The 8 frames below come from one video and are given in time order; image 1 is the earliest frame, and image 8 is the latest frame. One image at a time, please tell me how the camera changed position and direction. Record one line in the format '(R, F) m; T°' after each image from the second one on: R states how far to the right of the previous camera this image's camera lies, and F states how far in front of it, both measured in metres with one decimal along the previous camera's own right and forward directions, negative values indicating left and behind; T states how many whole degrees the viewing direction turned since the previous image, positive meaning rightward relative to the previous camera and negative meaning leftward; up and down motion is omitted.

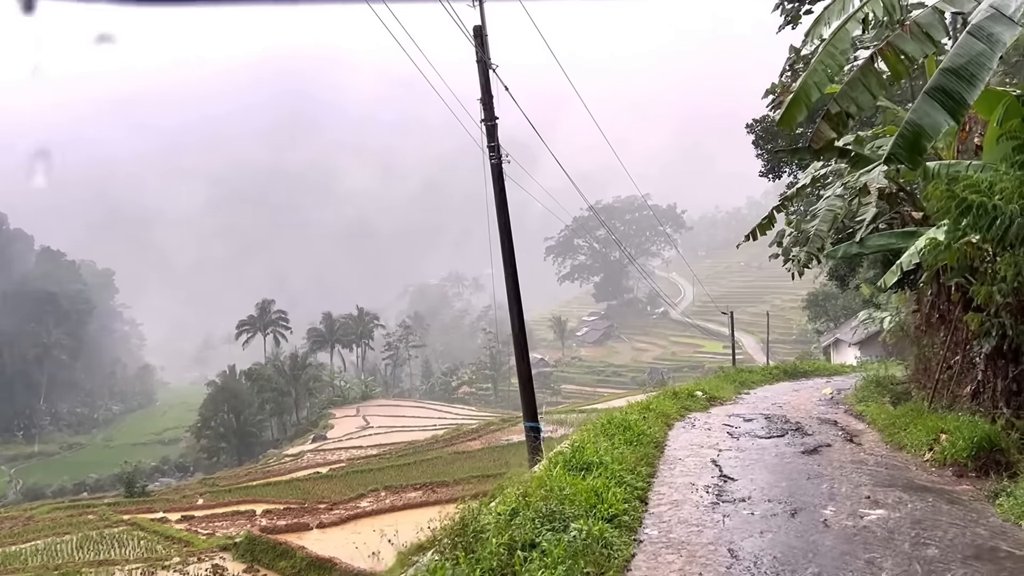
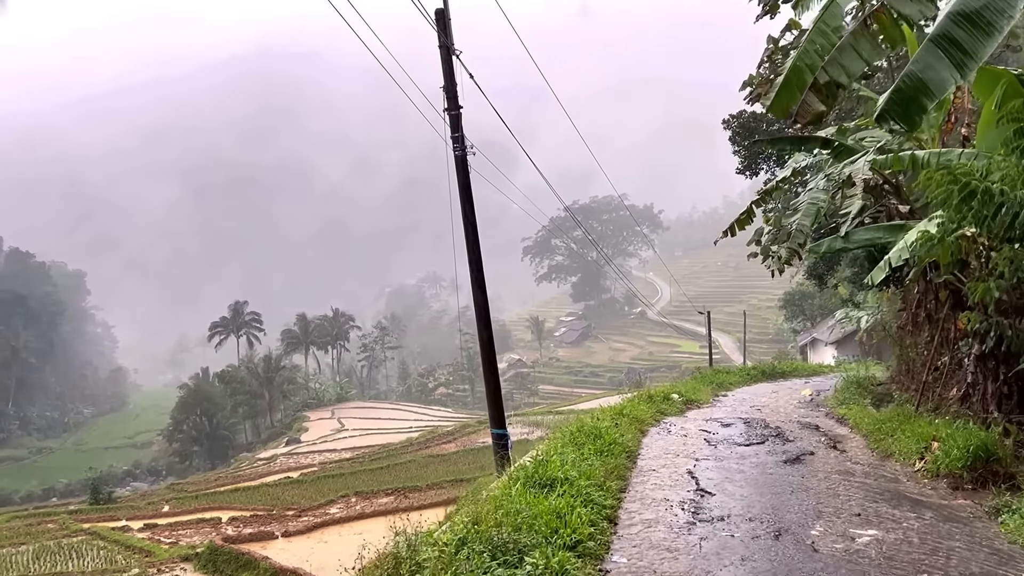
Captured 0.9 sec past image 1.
(+0.1, +0.4) m; +1°
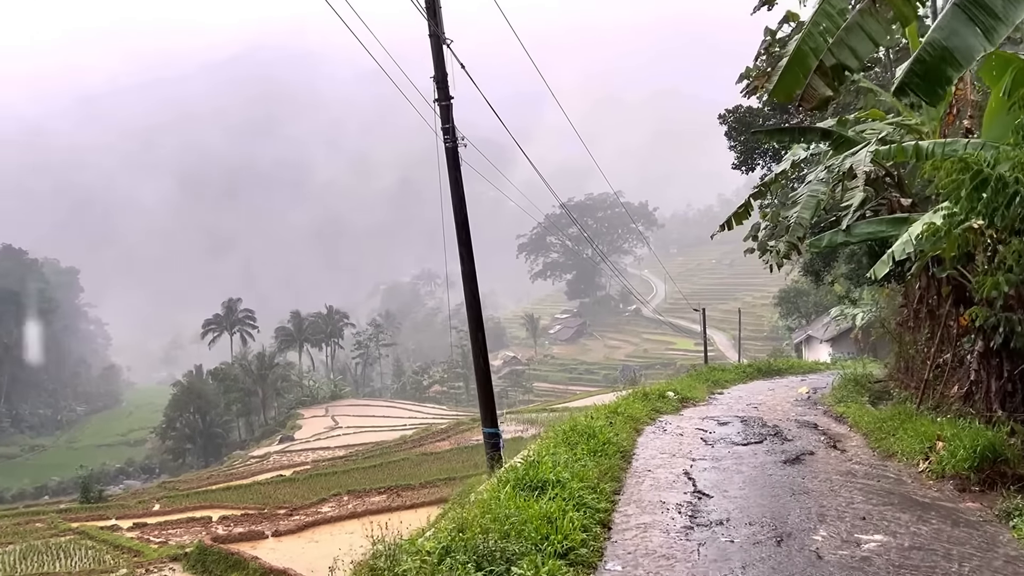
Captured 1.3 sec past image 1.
(0.0, +0.2) m; 0°
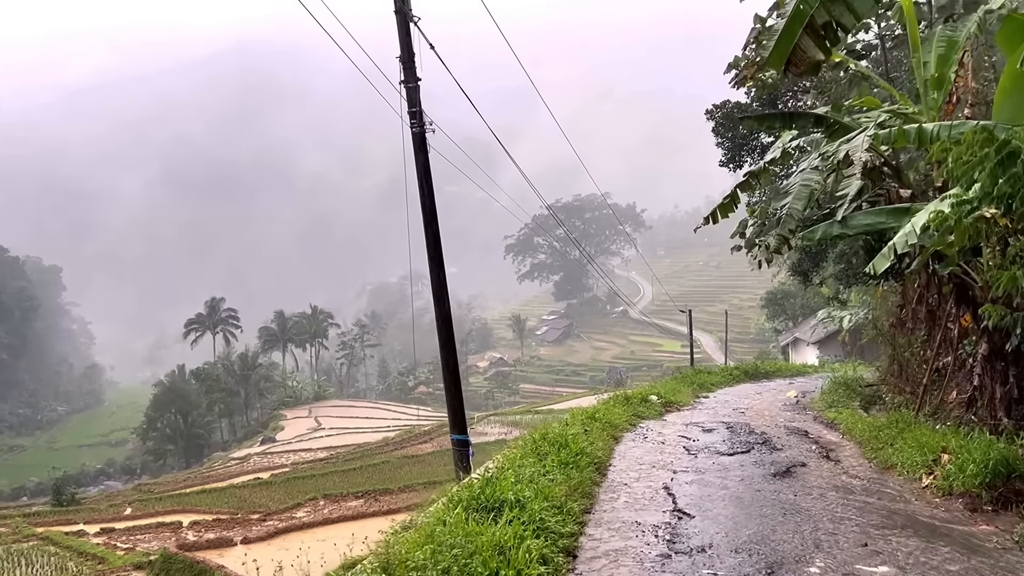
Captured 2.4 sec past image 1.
(+0.1, +0.5) m; +1°
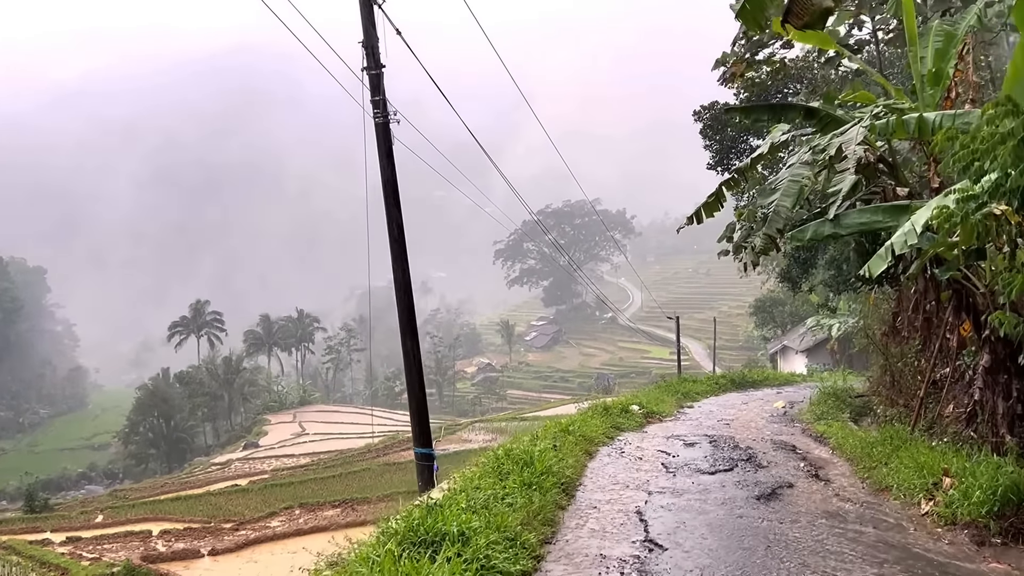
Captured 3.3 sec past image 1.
(+0.1, +0.5) m; +1°
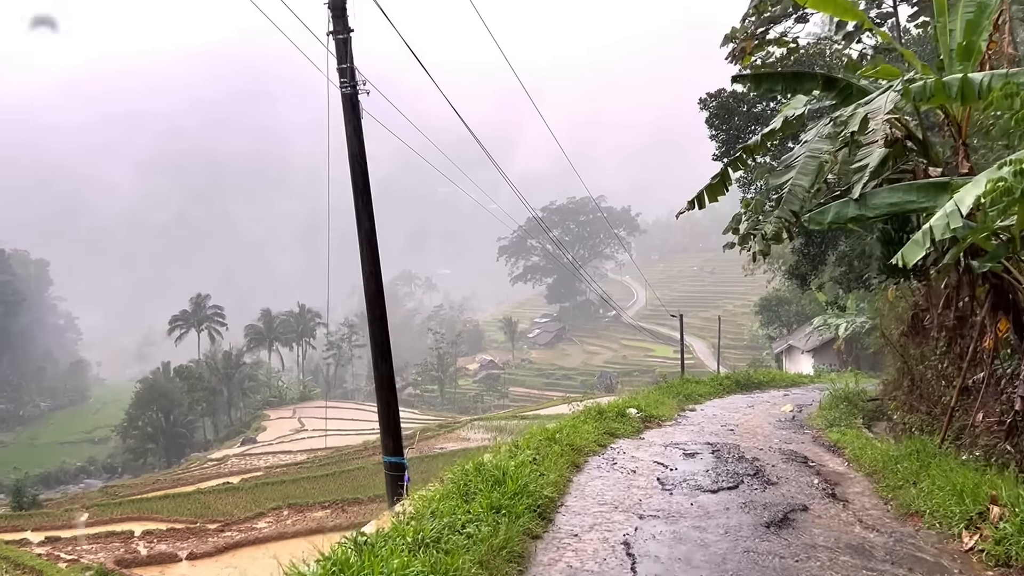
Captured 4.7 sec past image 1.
(+0.2, +0.7) m; 0°
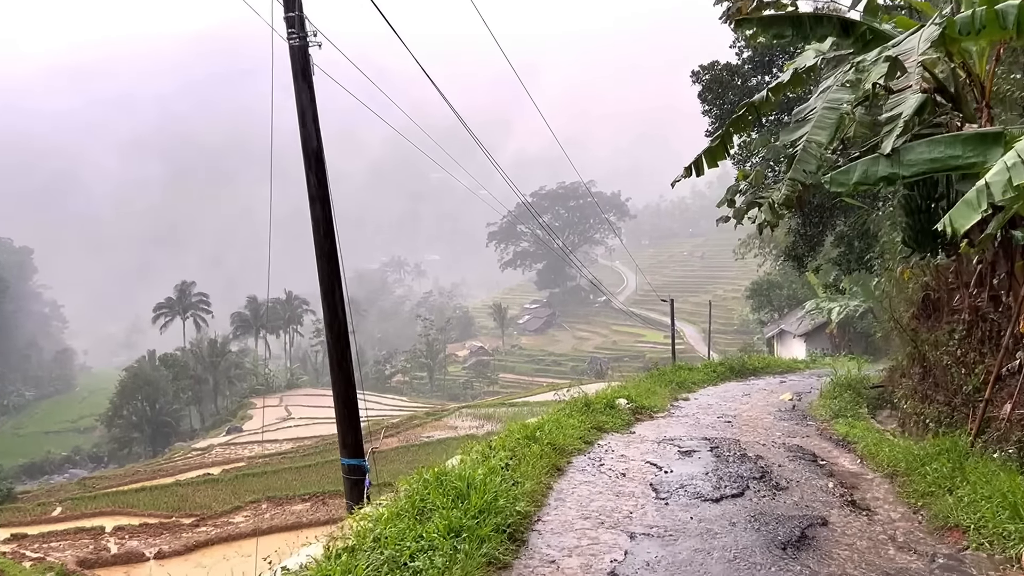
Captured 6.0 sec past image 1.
(+0.1, +0.7) m; +1°
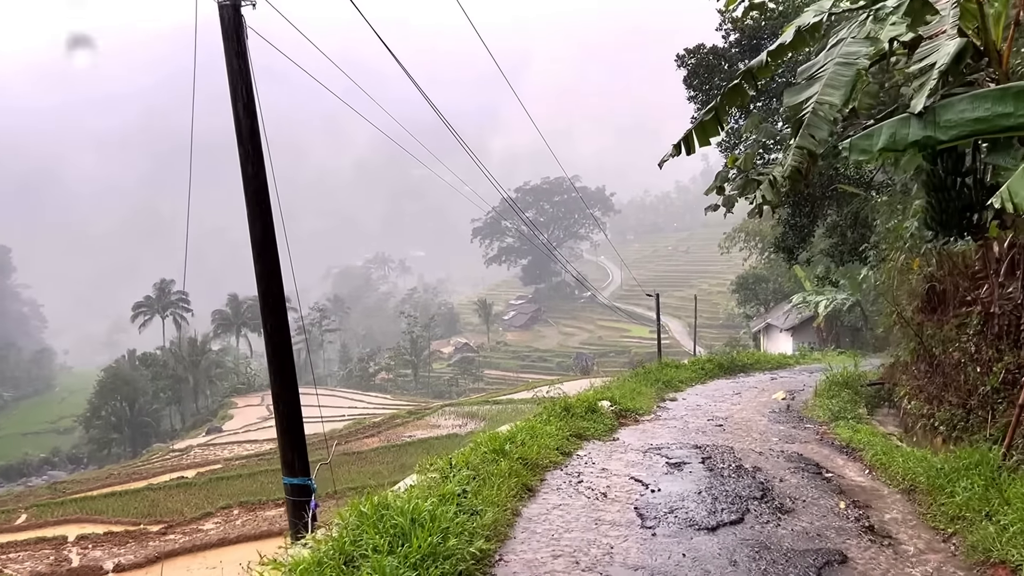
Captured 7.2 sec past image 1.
(+0.1, +0.6) m; +1°
